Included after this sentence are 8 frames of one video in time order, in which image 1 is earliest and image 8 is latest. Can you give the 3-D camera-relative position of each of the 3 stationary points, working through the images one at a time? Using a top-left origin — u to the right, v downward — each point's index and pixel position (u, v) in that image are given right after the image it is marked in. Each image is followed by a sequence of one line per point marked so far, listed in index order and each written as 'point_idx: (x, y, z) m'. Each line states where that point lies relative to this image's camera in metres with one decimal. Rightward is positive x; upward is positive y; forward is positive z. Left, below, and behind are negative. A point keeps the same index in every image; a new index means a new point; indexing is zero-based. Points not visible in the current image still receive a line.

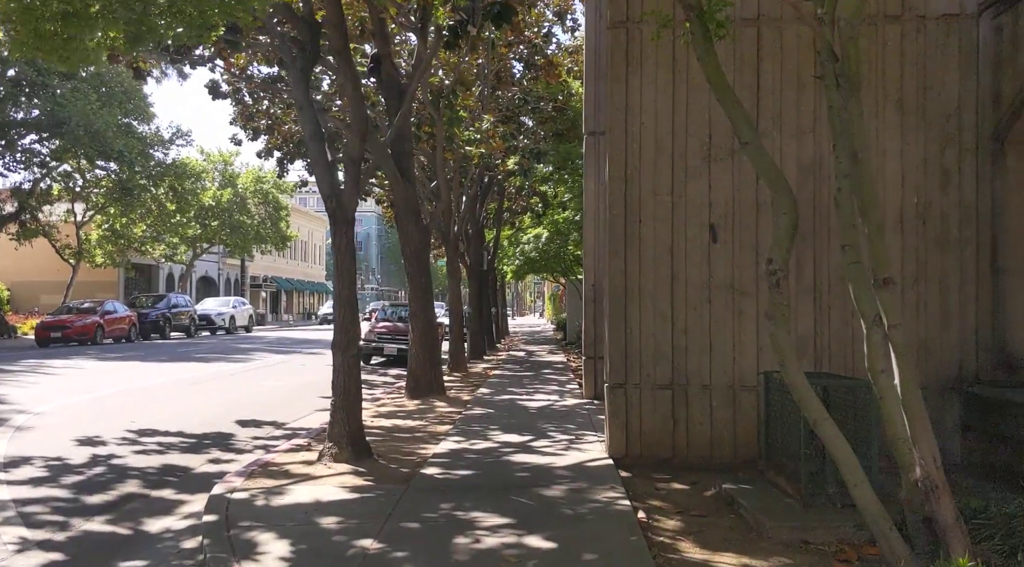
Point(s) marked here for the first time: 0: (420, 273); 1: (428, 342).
0: (-1.5, +0.1, +13.5) m
1: (-1.4, -0.9, +13.5) m
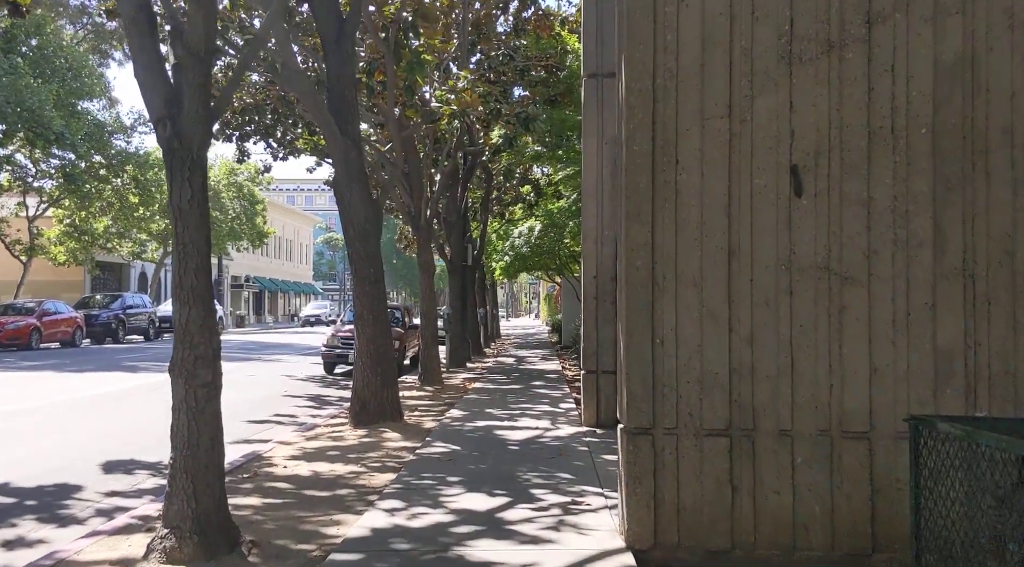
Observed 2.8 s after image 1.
0: (-1.8, +0.3, +10.3) m
1: (-1.7, -0.8, +10.3) m
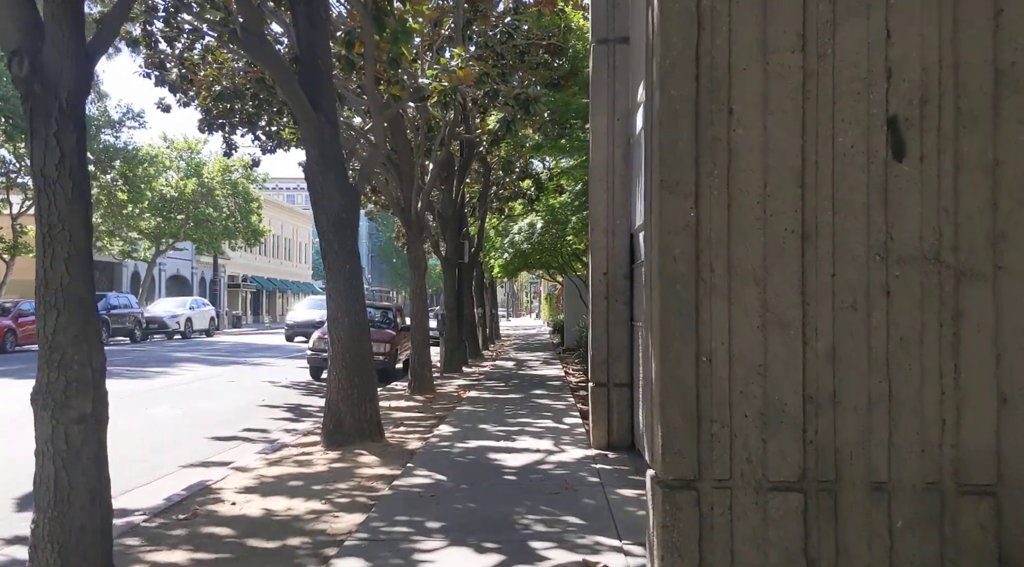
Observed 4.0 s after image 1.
0: (-1.8, +0.3, +8.9) m
1: (-1.7, -0.8, +8.9) m
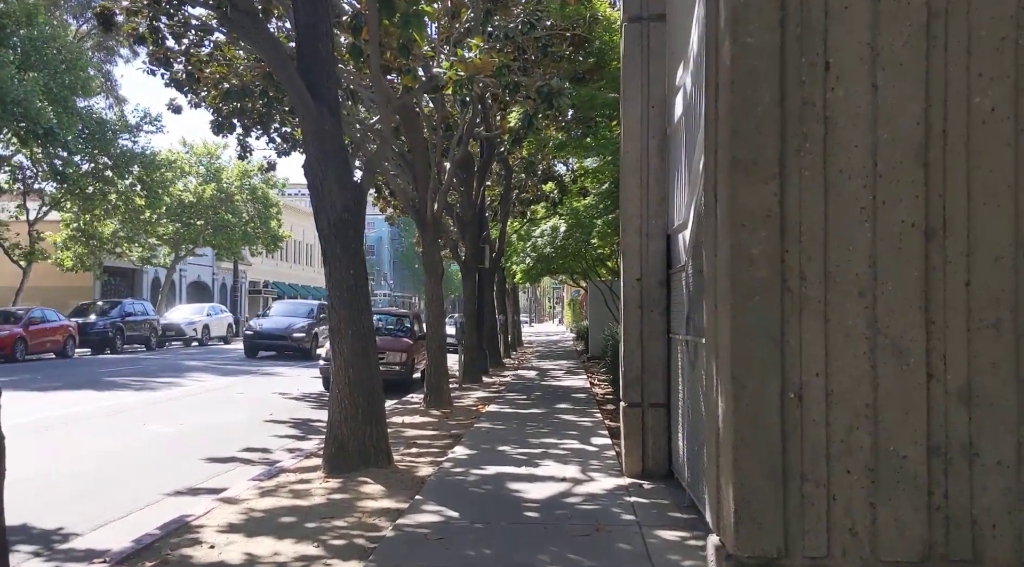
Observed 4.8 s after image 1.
0: (-1.6, +0.2, +8.0) m
1: (-1.5, -0.9, +8.0) m
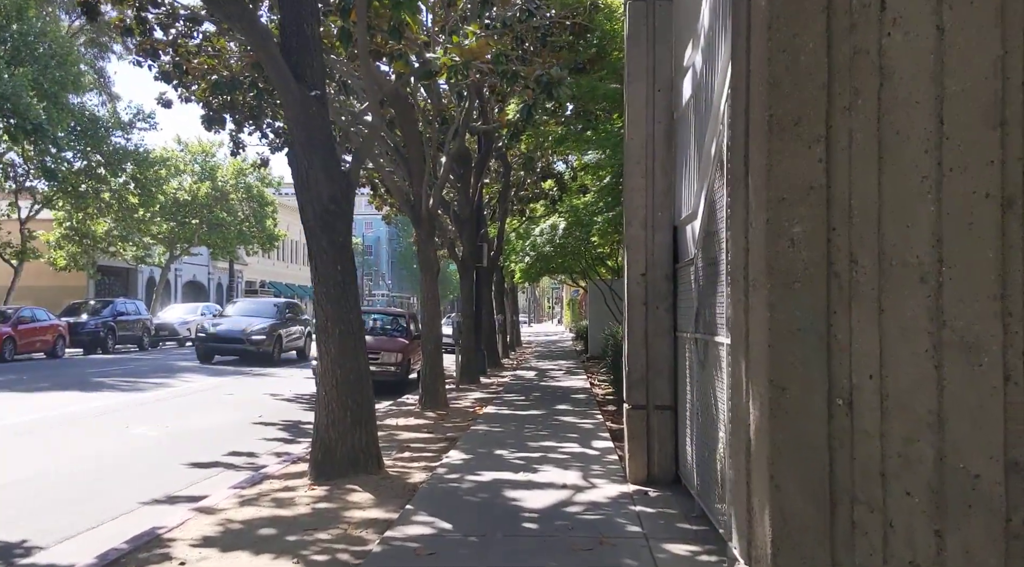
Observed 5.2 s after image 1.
0: (-1.6, +0.2, +7.6) m
1: (-1.5, -0.8, +7.6) m
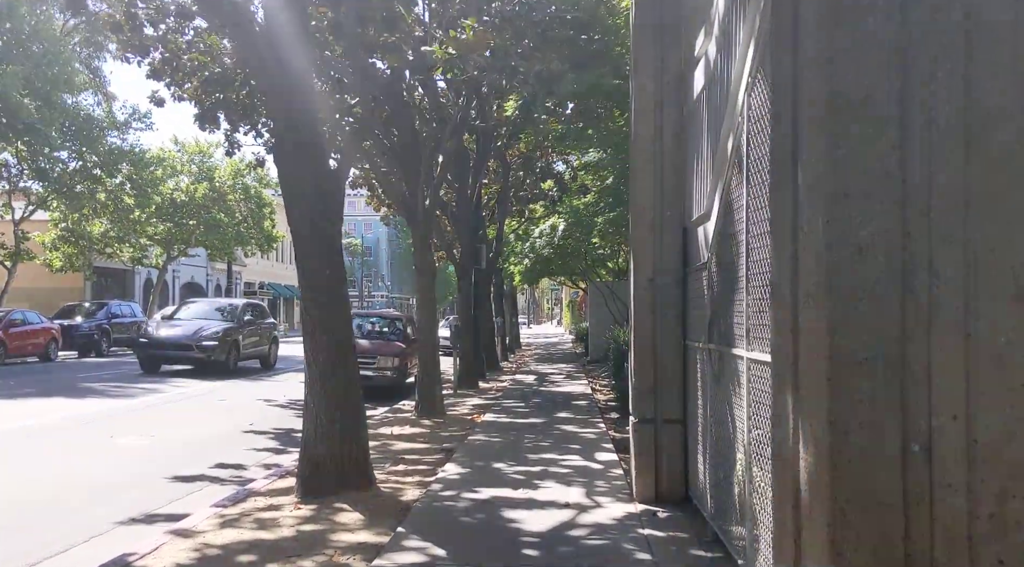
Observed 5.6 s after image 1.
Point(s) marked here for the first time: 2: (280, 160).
0: (-1.6, +0.2, +7.1) m
1: (-1.5, -0.9, +7.1) m
2: (-2.0, +1.1, +7.1) m
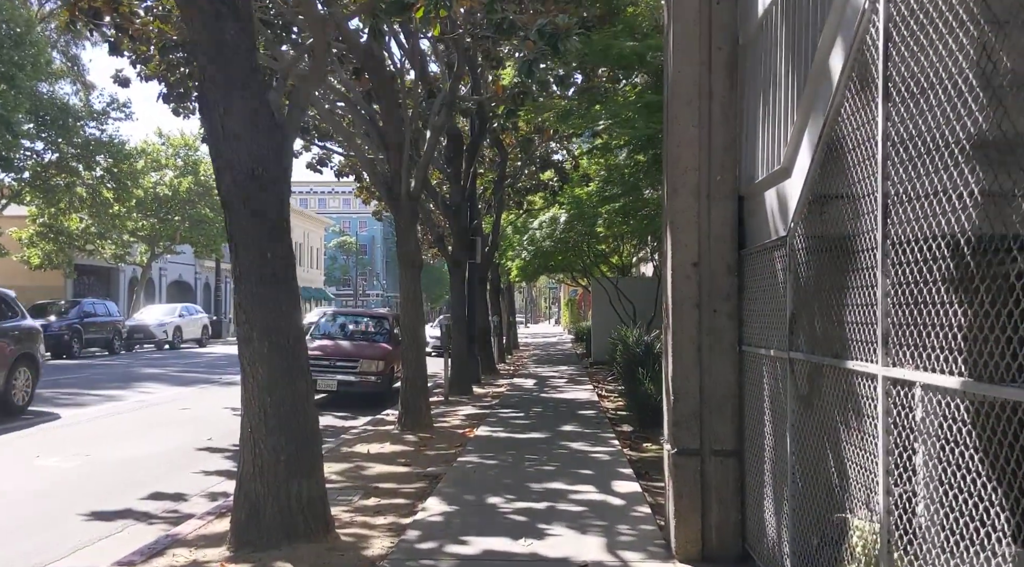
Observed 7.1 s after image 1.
0: (-1.6, +0.3, +5.5) m
1: (-1.5, -0.8, +5.5) m
2: (-2.0, +1.2, +5.4) m
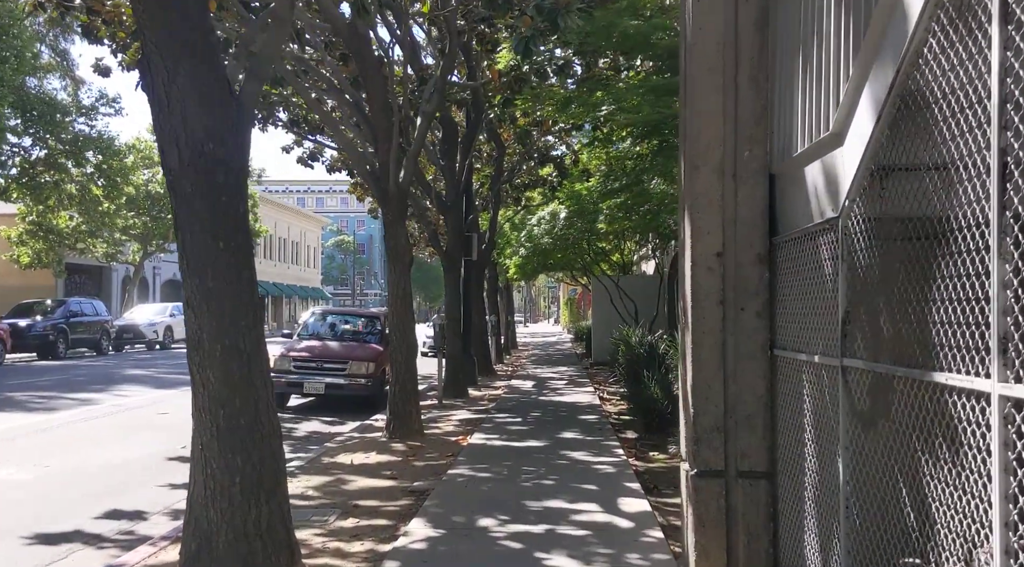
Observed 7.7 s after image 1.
0: (-1.7, +0.3, +4.7) m
1: (-1.5, -0.8, +4.7) m
2: (-2.1, +1.2, +4.7) m
